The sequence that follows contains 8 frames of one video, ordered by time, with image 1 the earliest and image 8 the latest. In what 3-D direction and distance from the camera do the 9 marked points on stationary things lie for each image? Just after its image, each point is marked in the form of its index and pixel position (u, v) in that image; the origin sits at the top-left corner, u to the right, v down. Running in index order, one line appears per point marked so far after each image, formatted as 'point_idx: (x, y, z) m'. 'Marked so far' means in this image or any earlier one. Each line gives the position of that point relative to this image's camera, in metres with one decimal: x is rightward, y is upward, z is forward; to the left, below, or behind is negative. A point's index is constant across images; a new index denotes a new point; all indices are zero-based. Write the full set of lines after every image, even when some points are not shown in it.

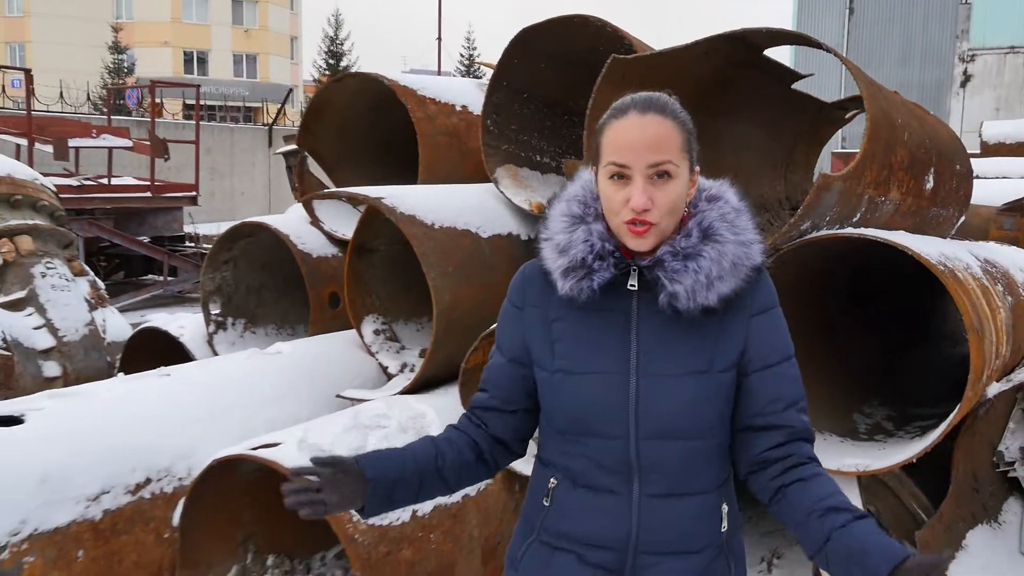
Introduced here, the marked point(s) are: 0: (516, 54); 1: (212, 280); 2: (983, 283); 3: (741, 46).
0: (0.0, +0.8, +3.1) m
1: (-1.2, 0.0, +3.9) m
2: (+1.2, 0.0, +2.4) m
3: (+0.6, +0.7, +2.6) m
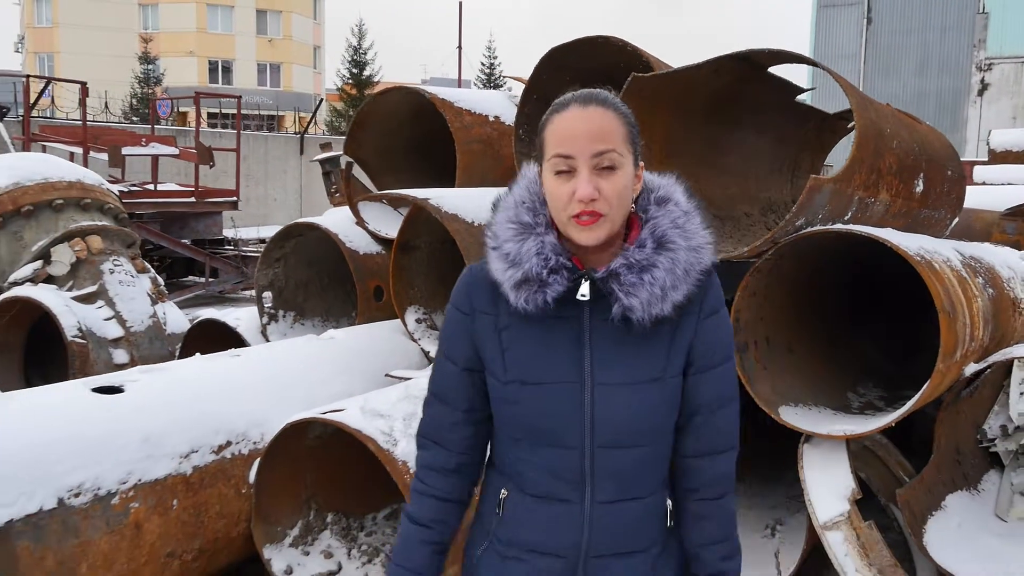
0: (+0.1, +0.8, +3.4) m
1: (-1.1, +0.1, +4.3) m
2: (+1.3, 0.0, +2.7) m
3: (+0.7, +0.7, +2.9) m
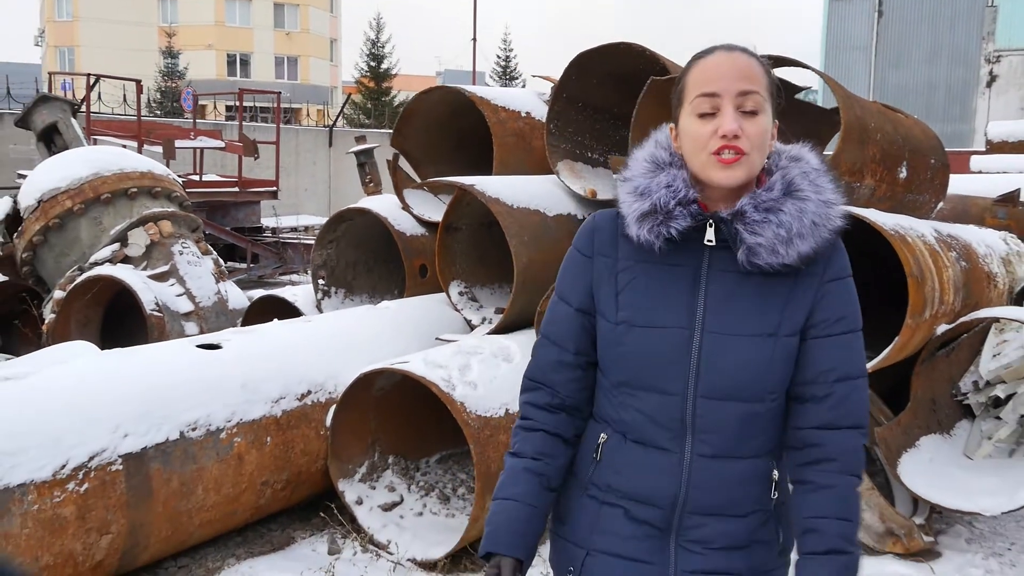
0: (+0.2, +0.9, +3.9) m
1: (-1.0, +0.2, +4.7) m
2: (+1.4, +0.1, +3.2) m
3: (+0.9, +0.8, +3.4) m
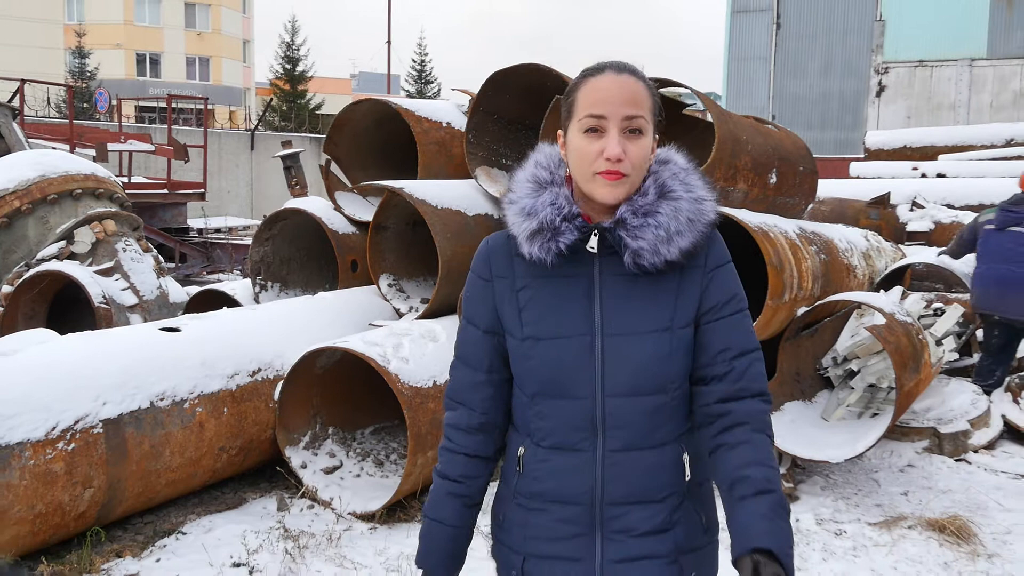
0: (-0.1, +0.9, +4.4) m
1: (-1.4, +0.2, +5.1) m
2: (+1.1, +0.2, +3.8) m
3: (+0.5, +0.9, +3.9) m
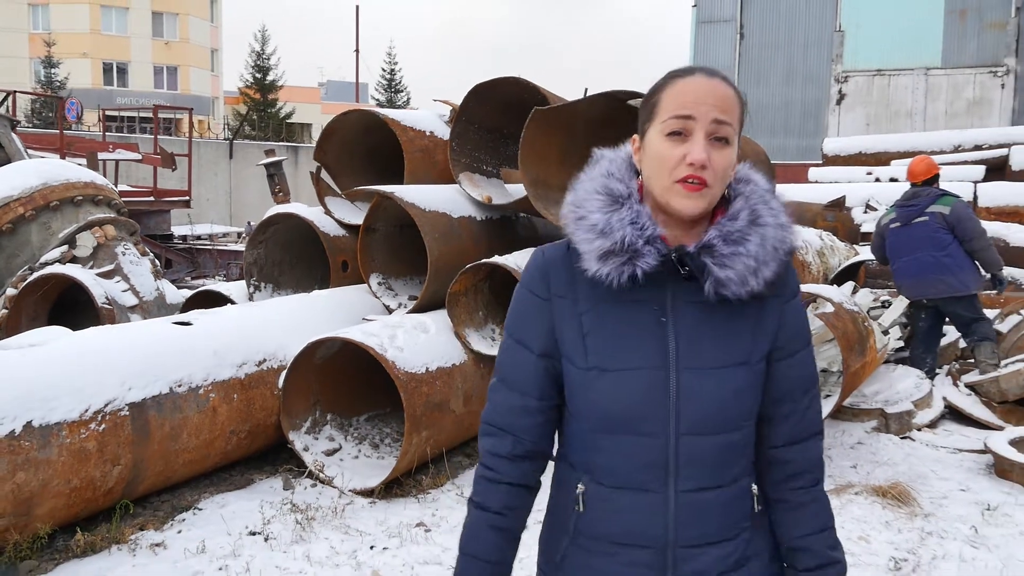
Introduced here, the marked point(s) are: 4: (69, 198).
0: (-0.2, +1.0, +4.7) m
1: (-1.5, +0.2, +5.4) m
2: (+1.1, +0.2, +4.2) m
3: (+0.5, +0.9, +4.3) m
4: (-2.6, +0.5, +5.5) m
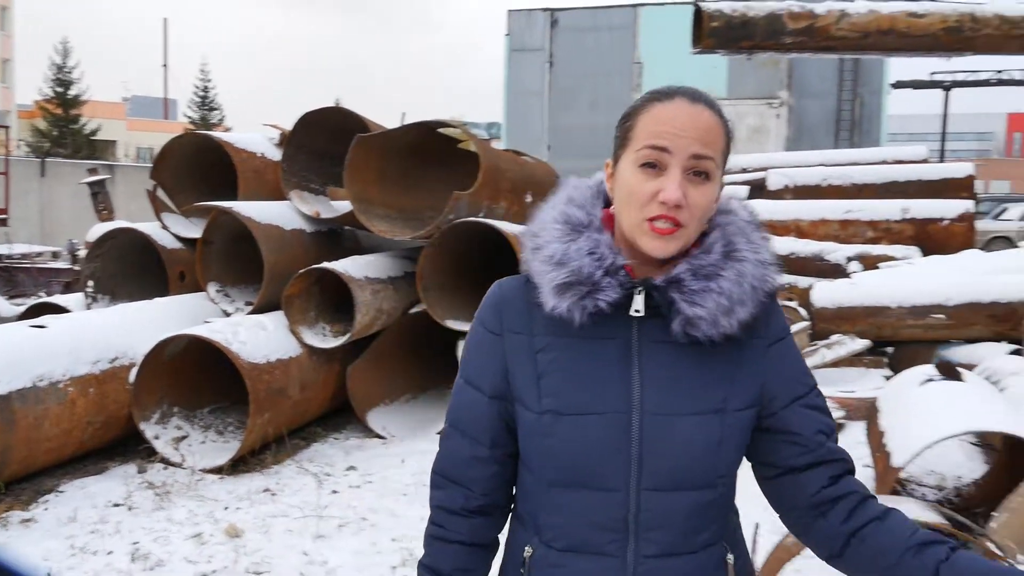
0: (-1.2, +0.9, +5.3) m
1: (-2.6, +0.1, +5.7) m
2: (+0.2, +0.2, +5.0) m
3: (-0.5, +0.9, +5.0) m
4: (-3.7, +0.4, +5.6) m
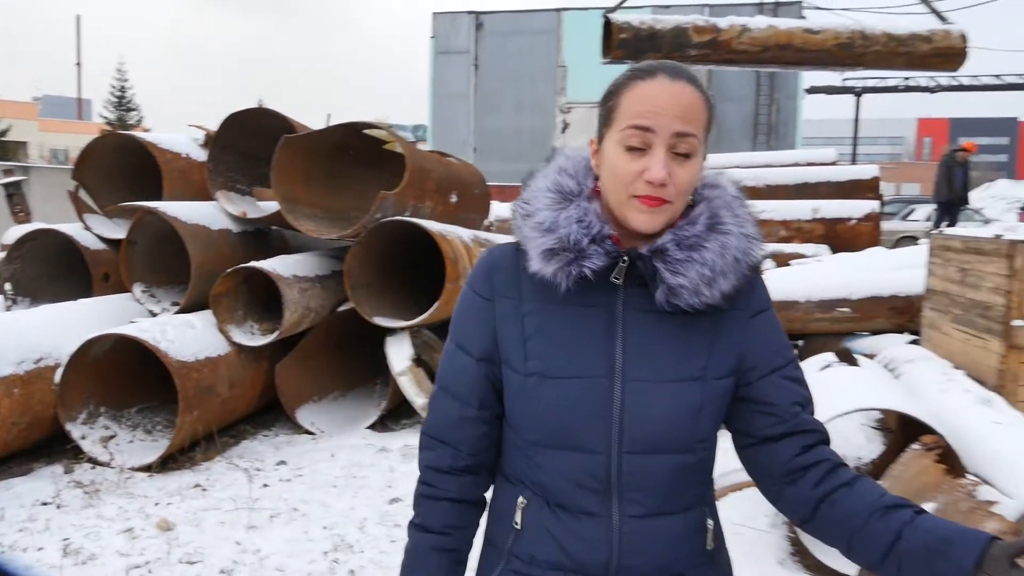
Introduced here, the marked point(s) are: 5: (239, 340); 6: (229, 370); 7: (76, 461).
0: (-1.7, +0.9, +5.4) m
1: (-3.1, +0.1, +5.7) m
2: (-0.2, +0.2, +5.2) m
3: (-0.9, +0.9, +5.1) m
4: (-4.1, +0.4, +5.4) m
5: (-1.4, -0.3, +4.7) m
6: (-1.4, -0.4, +4.6) m
7: (-2.0, -0.8, +4.3) m
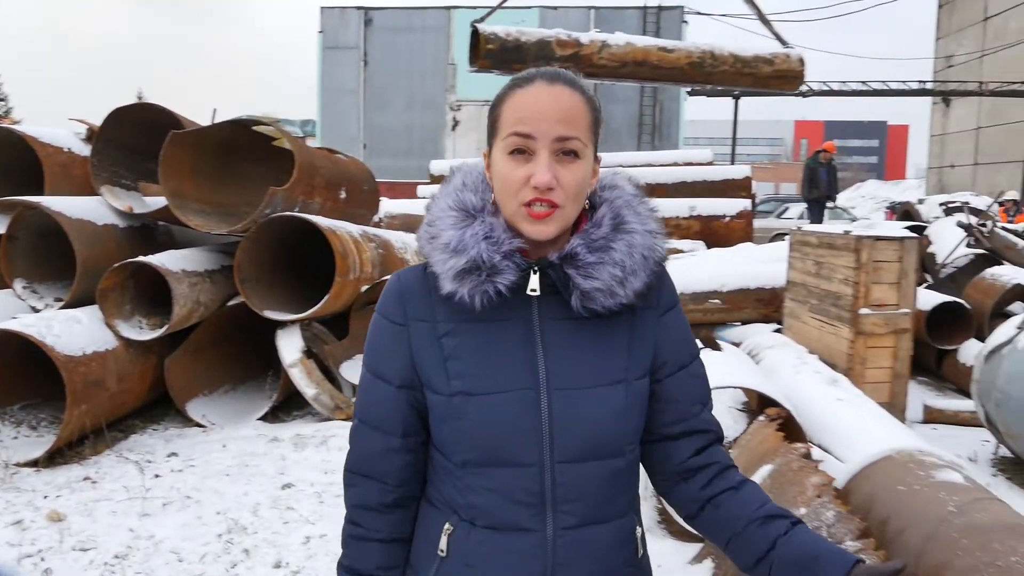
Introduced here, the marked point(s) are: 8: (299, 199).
0: (-2.3, +1.0, +5.4) m
1: (-3.7, +0.1, +5.5) m
2: (-0.9, +0.3, +5.3) m
3: (-1.5, +0.9, +5.2) m
4: (-4.8, +0.4, +5.1) m
5: (-1.9, -0.2, +4.7) m
6: (-1.9, -0.4, +4.6) m
7: (-2.5, -0.8, +4.3) m
8: (-1.2, +0.5, +5.1) m
